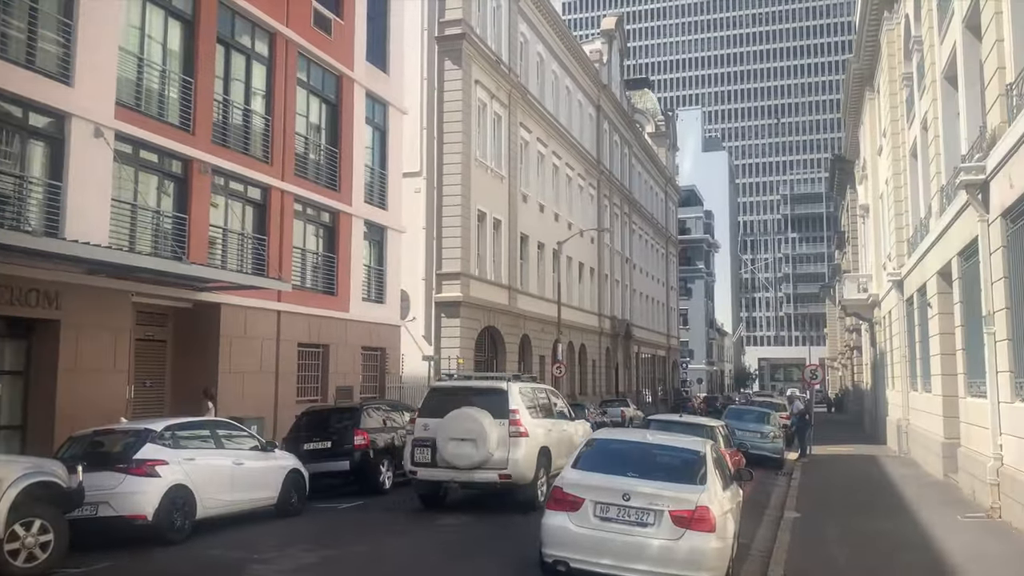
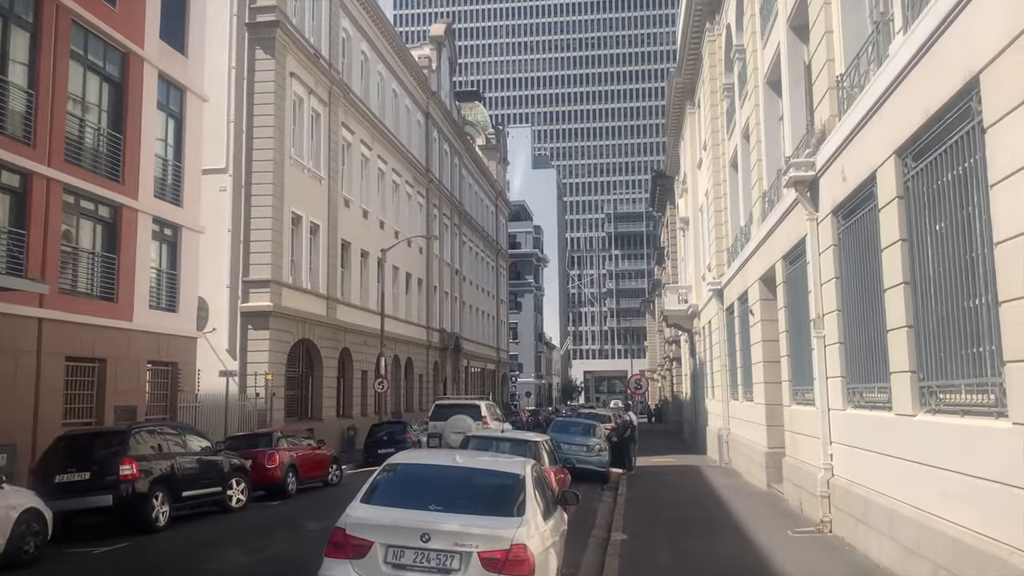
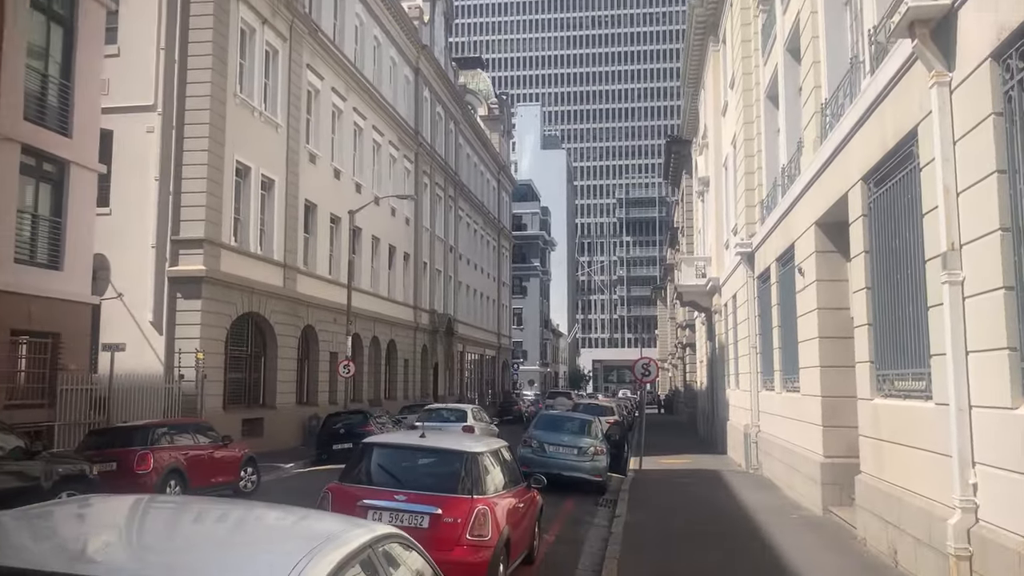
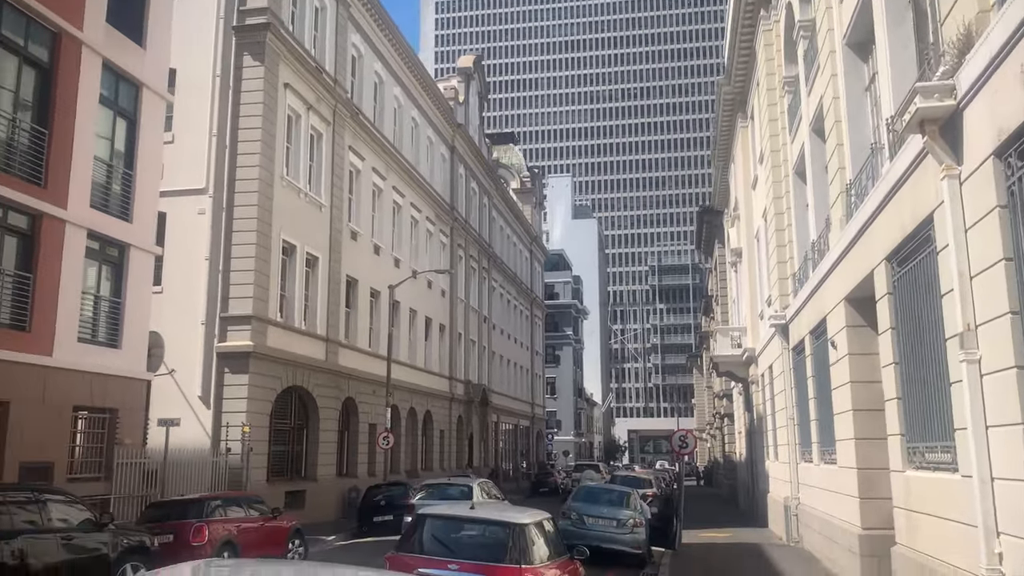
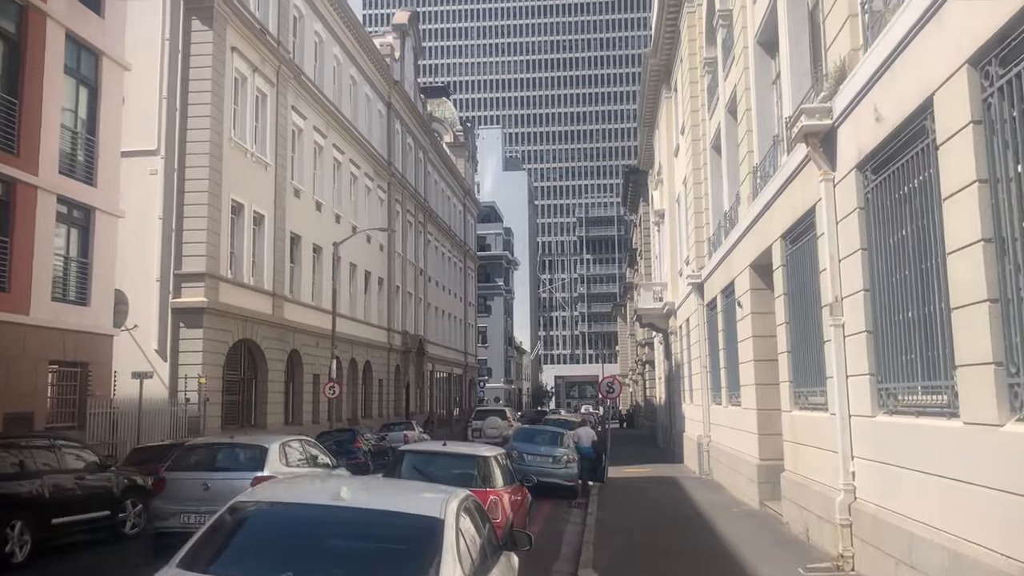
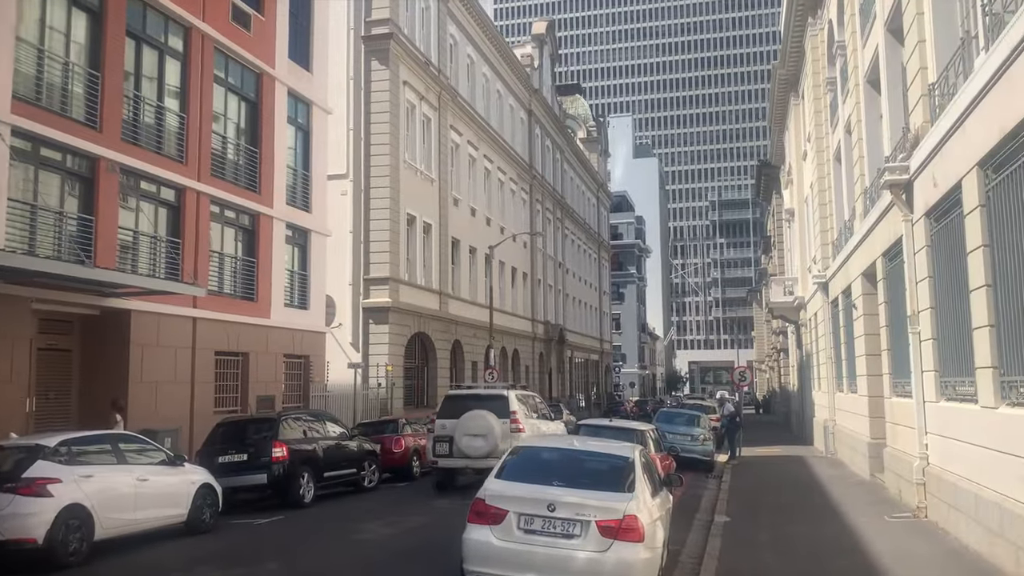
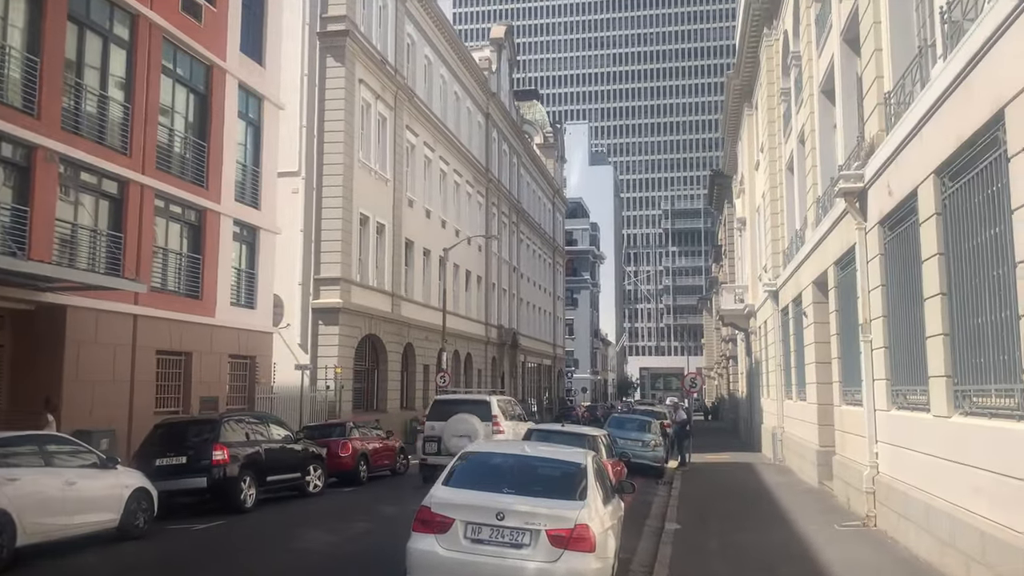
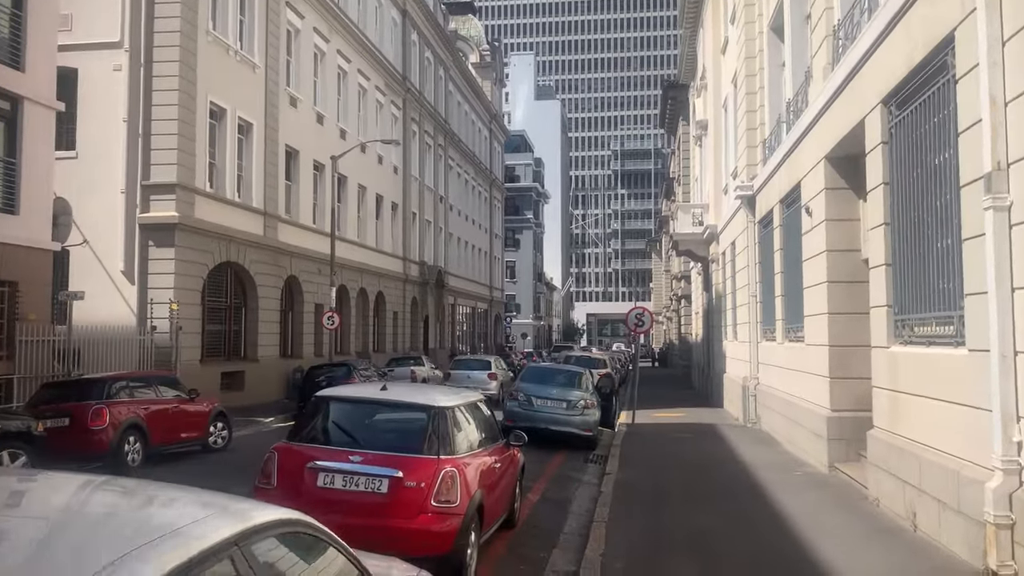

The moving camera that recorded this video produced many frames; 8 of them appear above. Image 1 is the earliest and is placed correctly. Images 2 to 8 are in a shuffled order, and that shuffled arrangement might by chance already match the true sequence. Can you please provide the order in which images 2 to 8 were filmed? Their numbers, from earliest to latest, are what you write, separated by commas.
6, 7, 2, 5, 4, 3, 8
